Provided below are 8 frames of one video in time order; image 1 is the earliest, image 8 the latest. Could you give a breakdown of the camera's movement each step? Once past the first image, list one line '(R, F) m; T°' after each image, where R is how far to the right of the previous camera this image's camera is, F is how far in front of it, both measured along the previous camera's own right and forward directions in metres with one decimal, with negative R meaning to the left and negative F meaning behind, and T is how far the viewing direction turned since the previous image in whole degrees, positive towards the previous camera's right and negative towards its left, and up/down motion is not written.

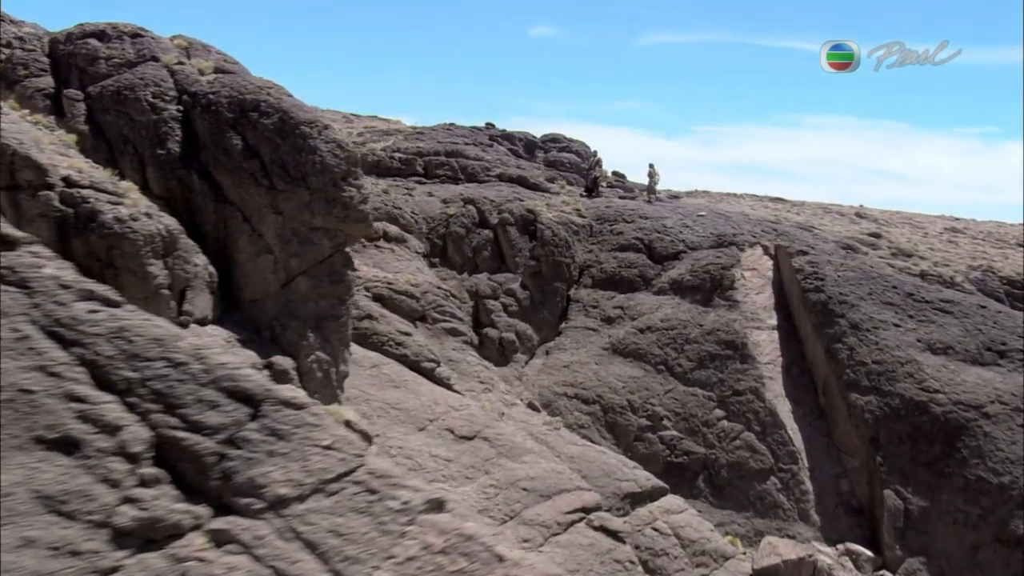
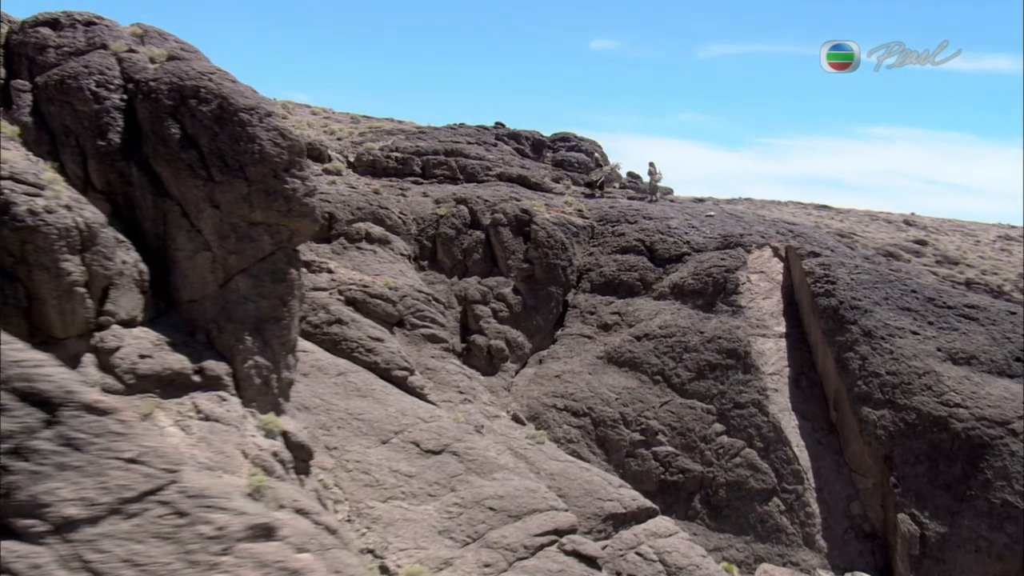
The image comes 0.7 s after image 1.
(+1.1, +1.1) m; -4°
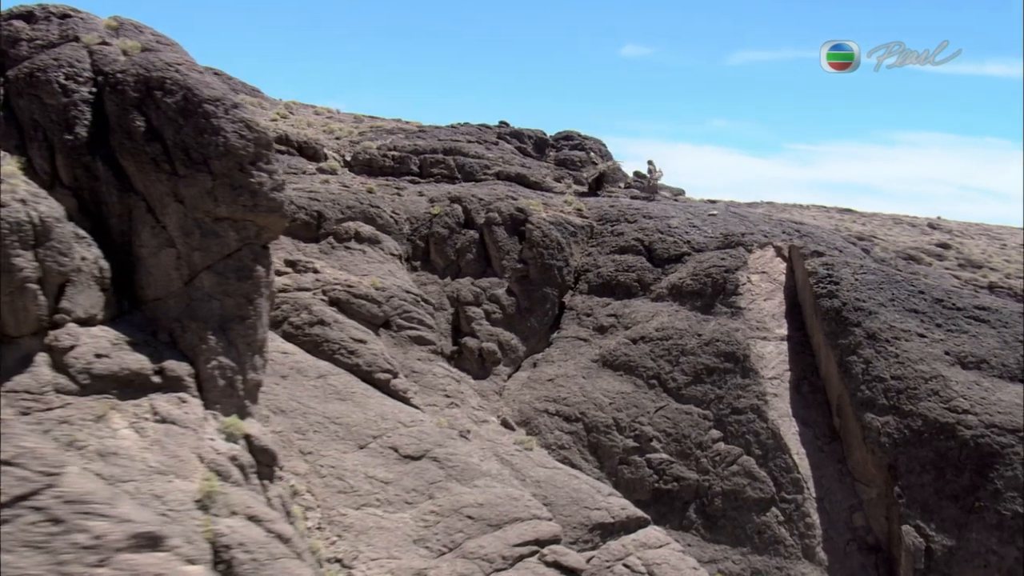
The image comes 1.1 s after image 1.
(+0.6, +0.5) m; -2°
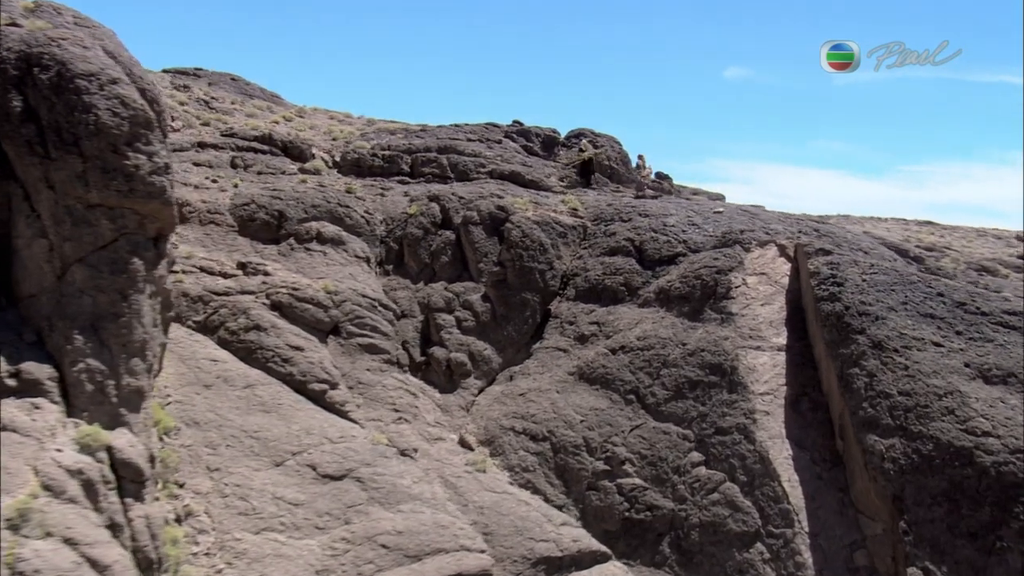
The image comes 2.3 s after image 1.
(+1.8, +1.6) m; -6°
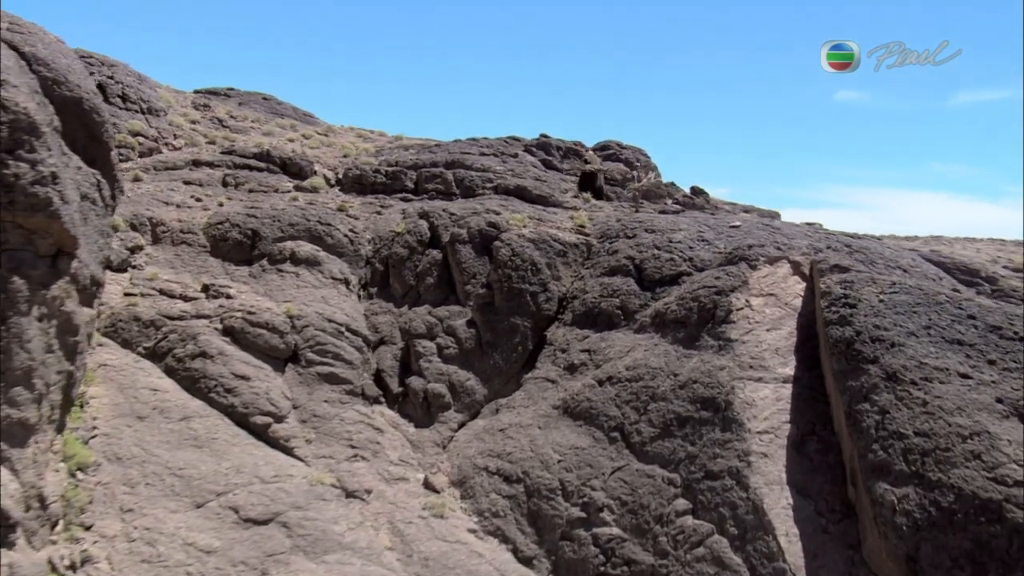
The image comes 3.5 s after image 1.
(+1.5, +1.4) m; -6°
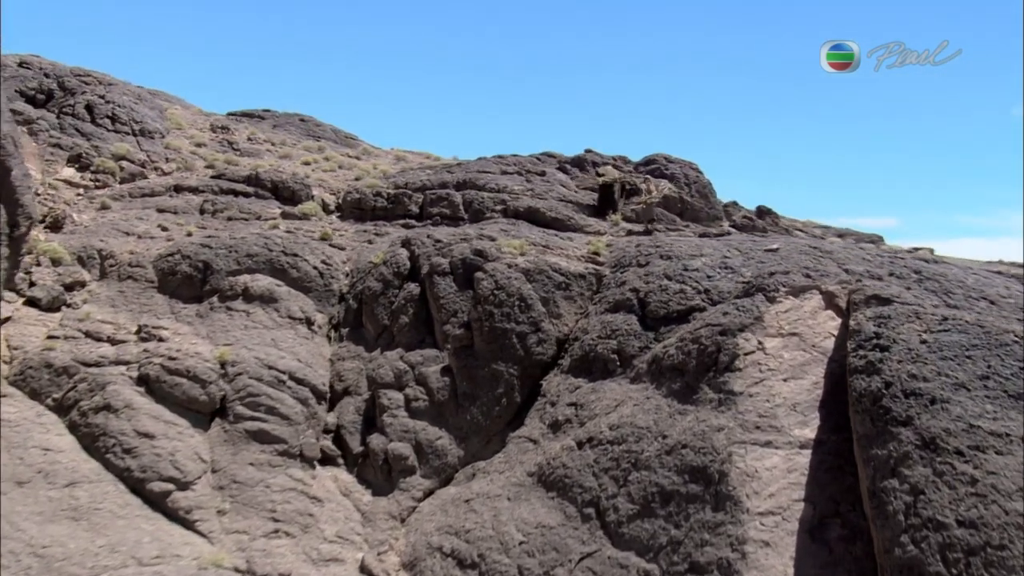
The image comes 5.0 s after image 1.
(+1.6, +2.2) m; -8°
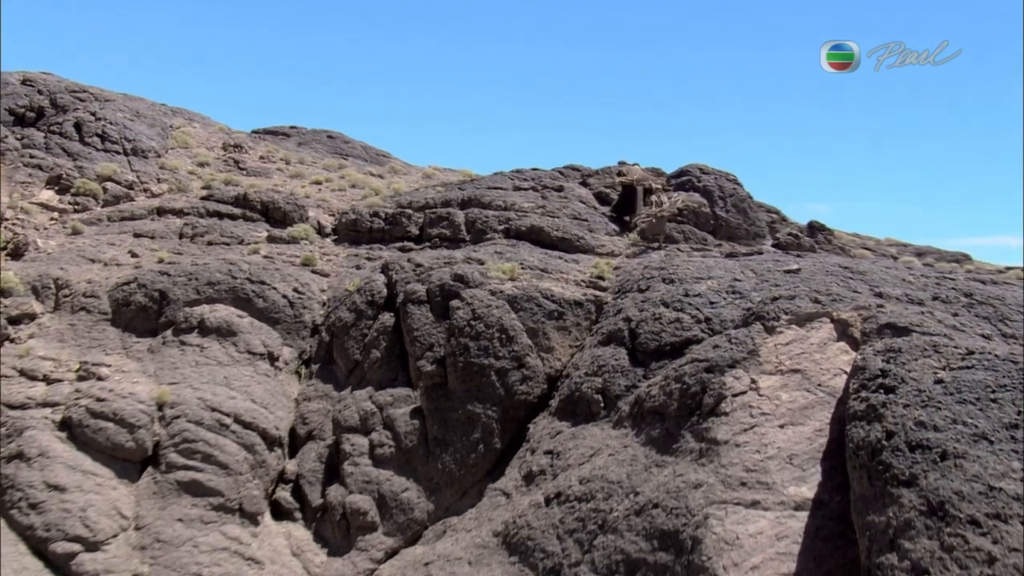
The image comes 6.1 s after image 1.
(+1.1, +1.4) m; -6°
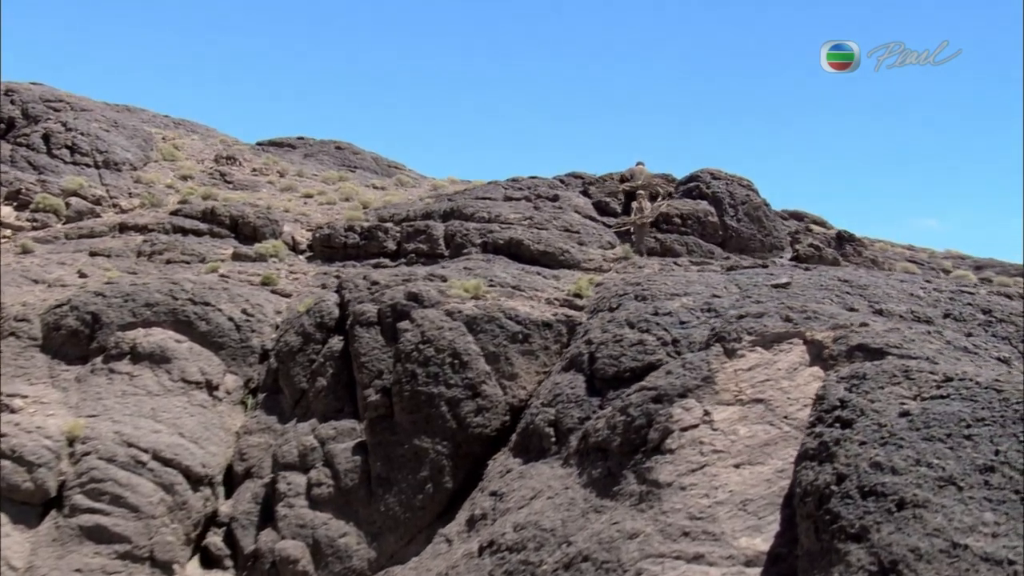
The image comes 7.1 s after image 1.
(+0.9, +1.1) m; -4°
